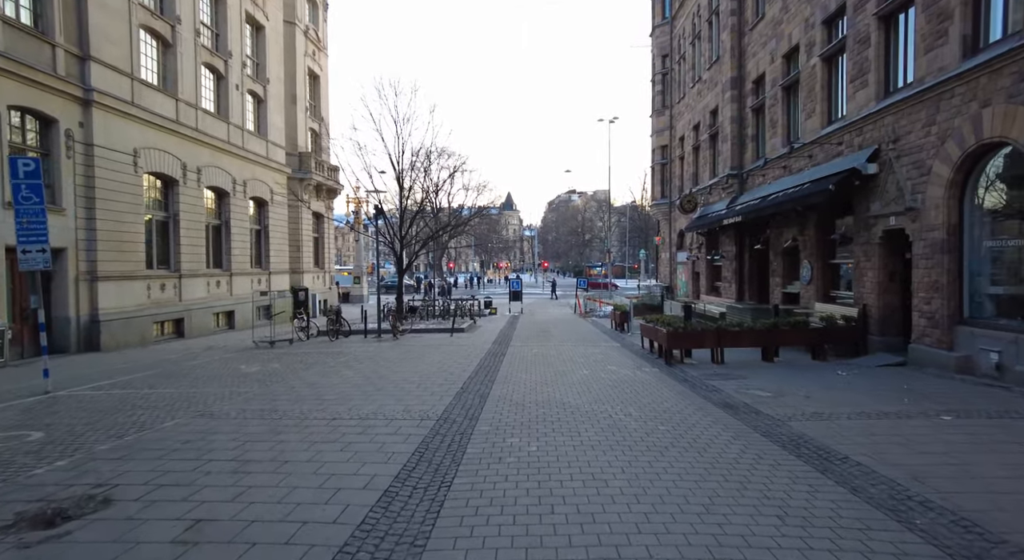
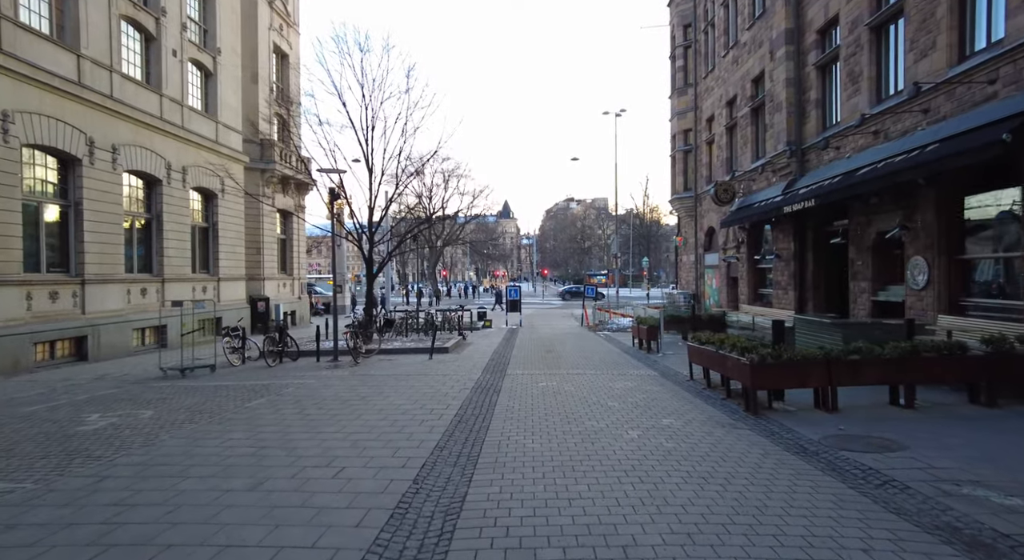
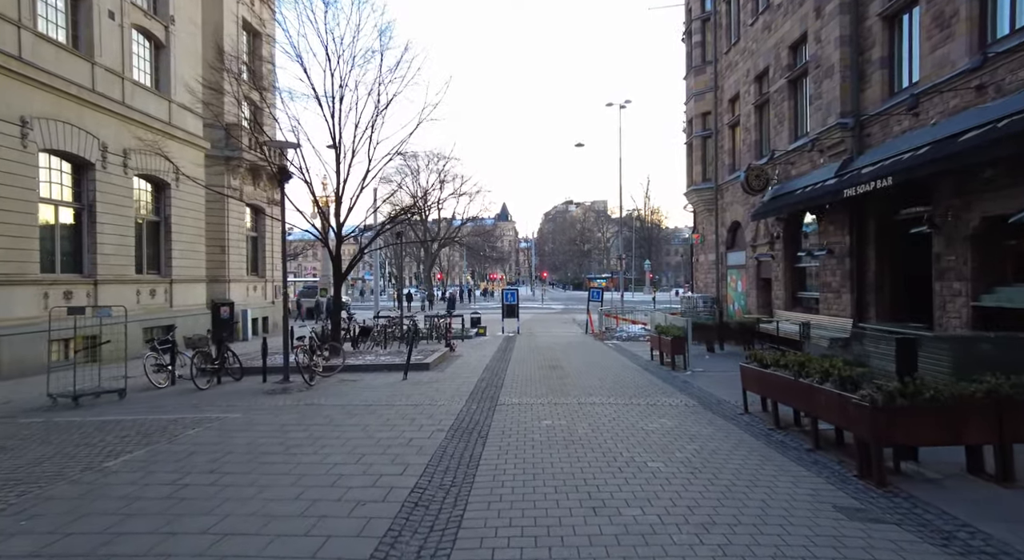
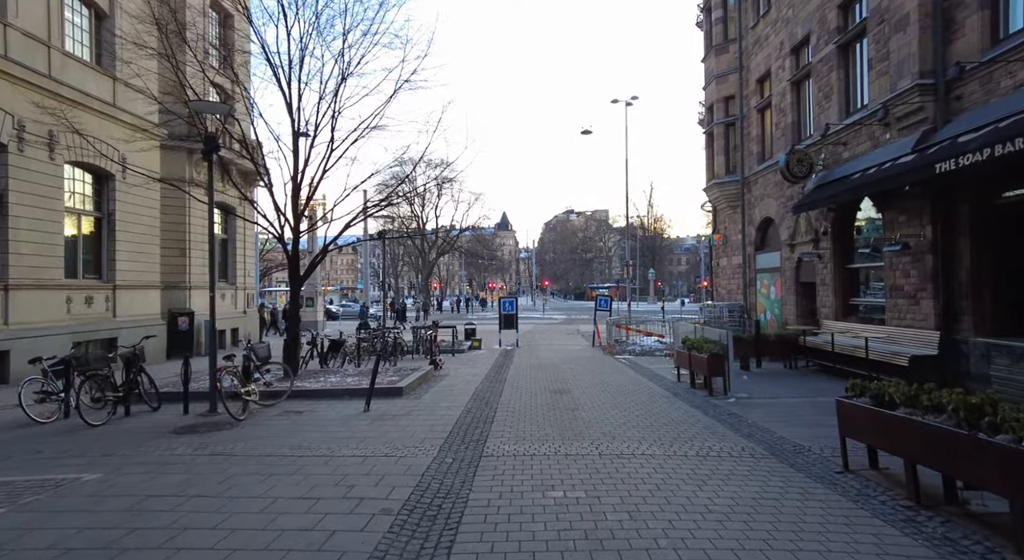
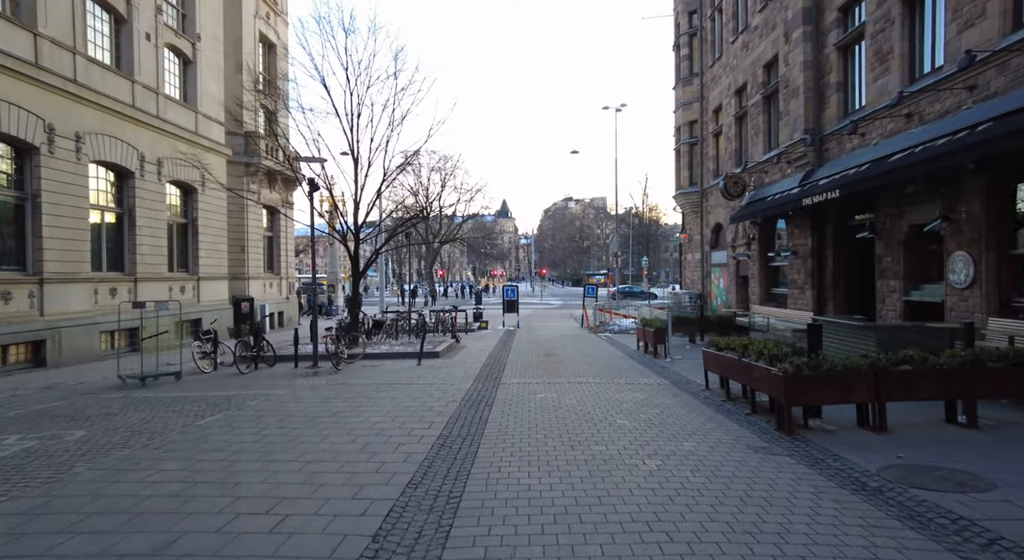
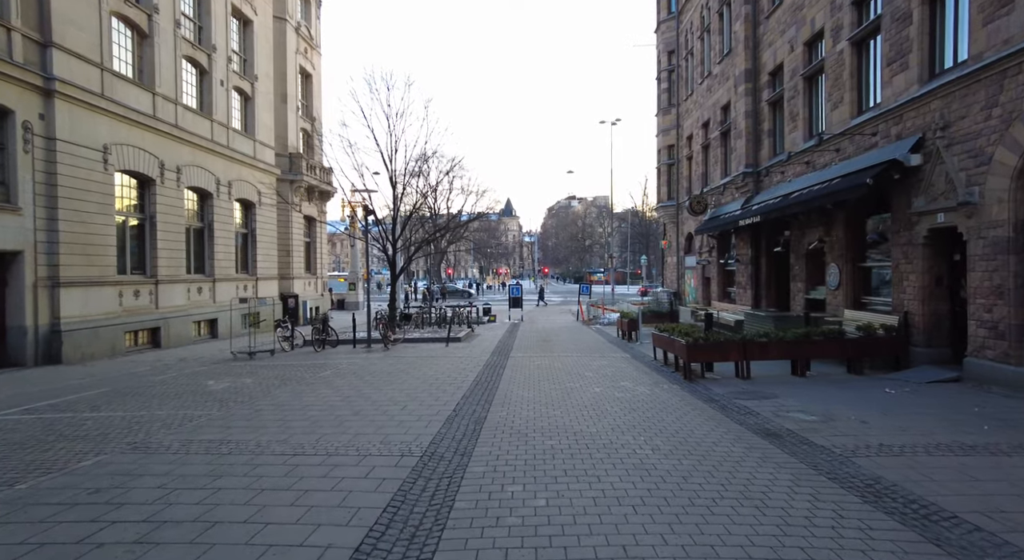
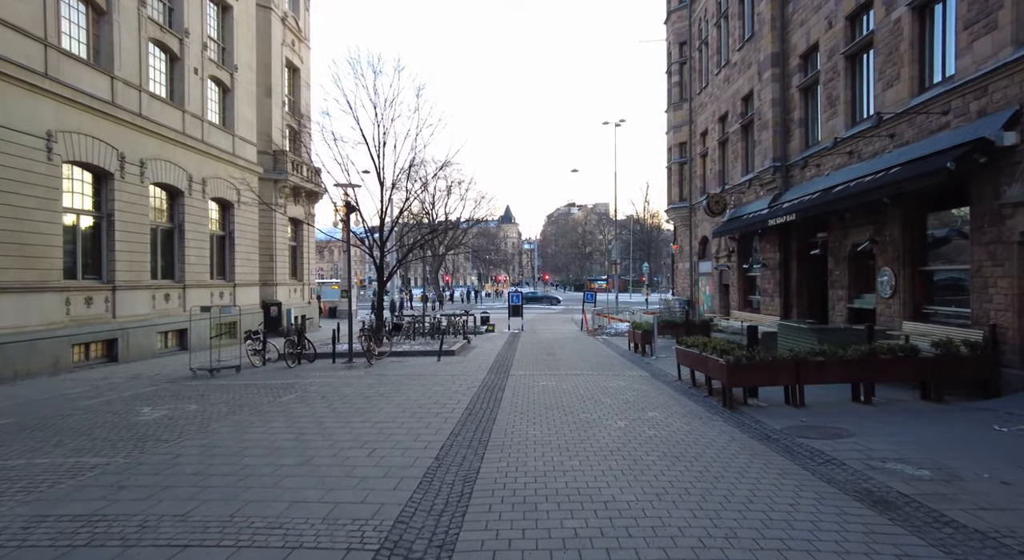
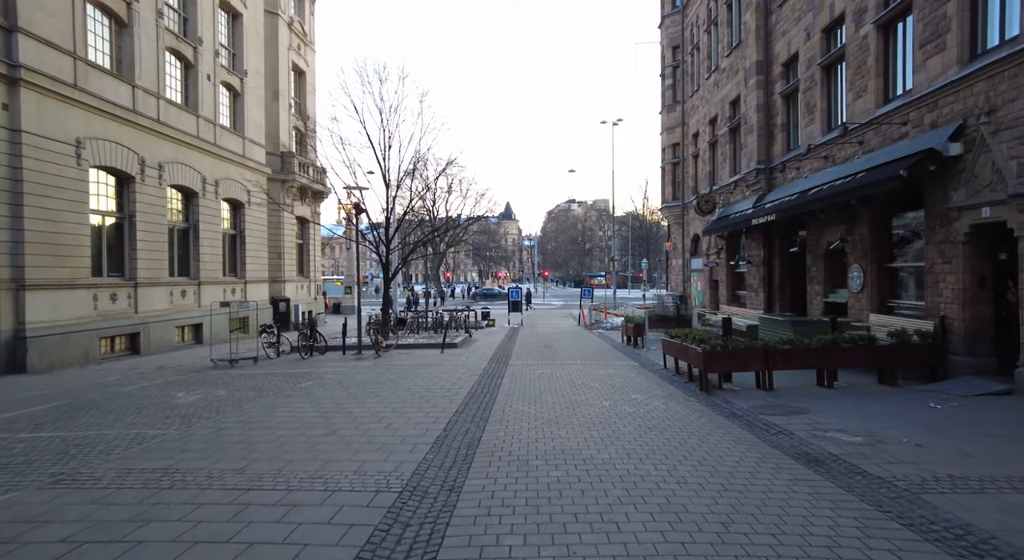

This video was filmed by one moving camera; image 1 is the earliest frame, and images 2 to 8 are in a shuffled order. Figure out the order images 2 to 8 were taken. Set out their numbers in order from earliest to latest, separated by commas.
6, 8, 7, 2, 5, 3, 4
